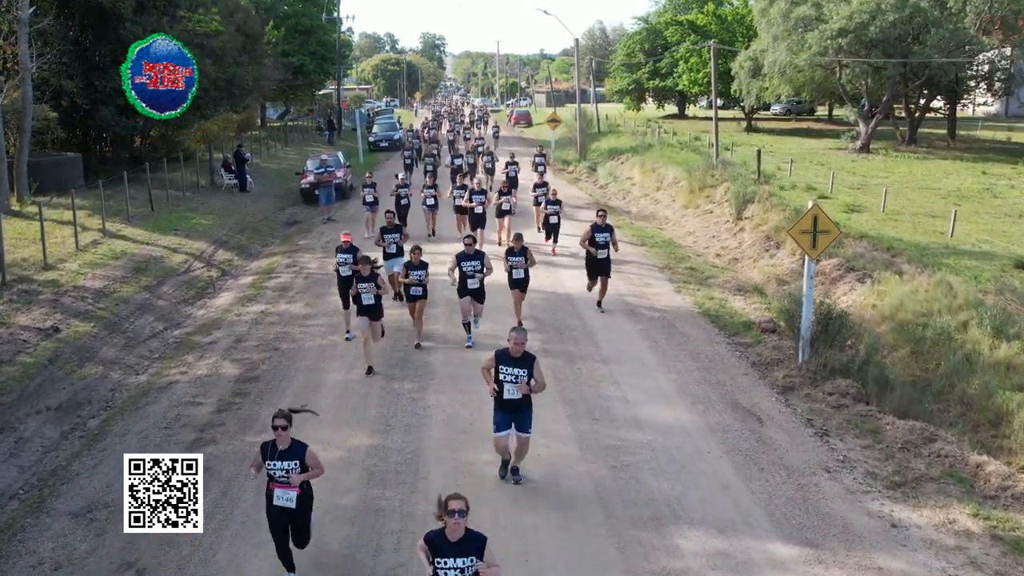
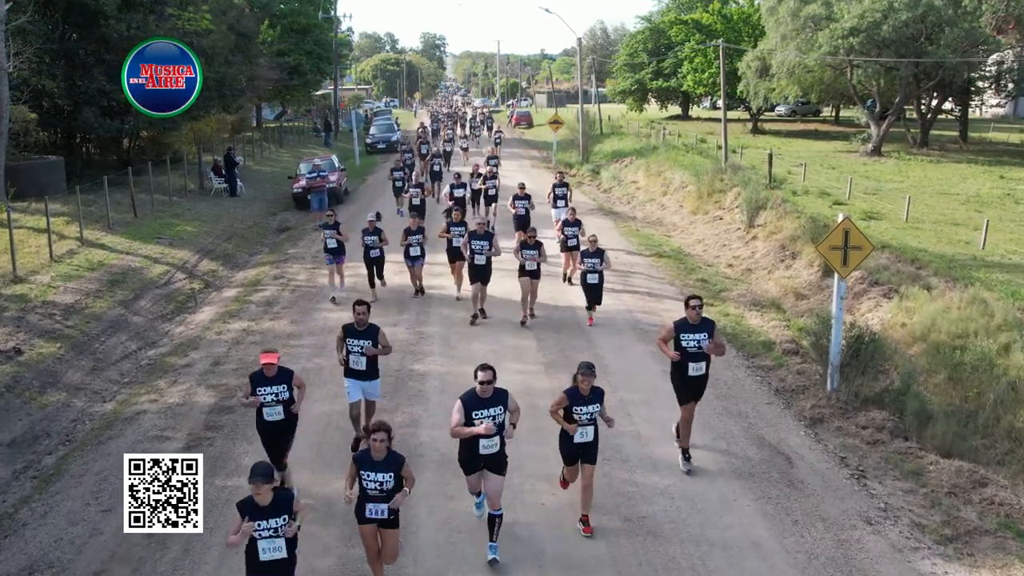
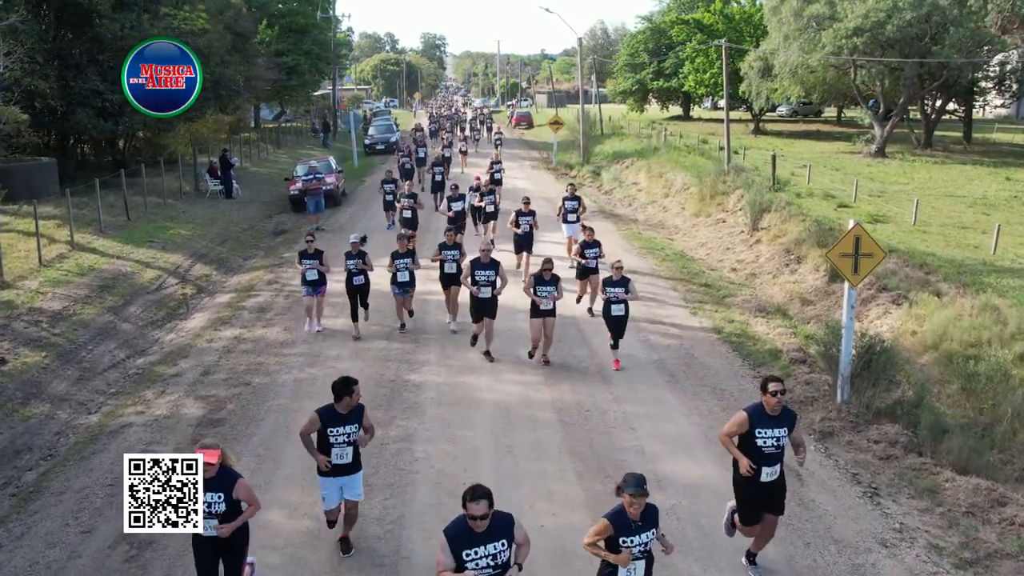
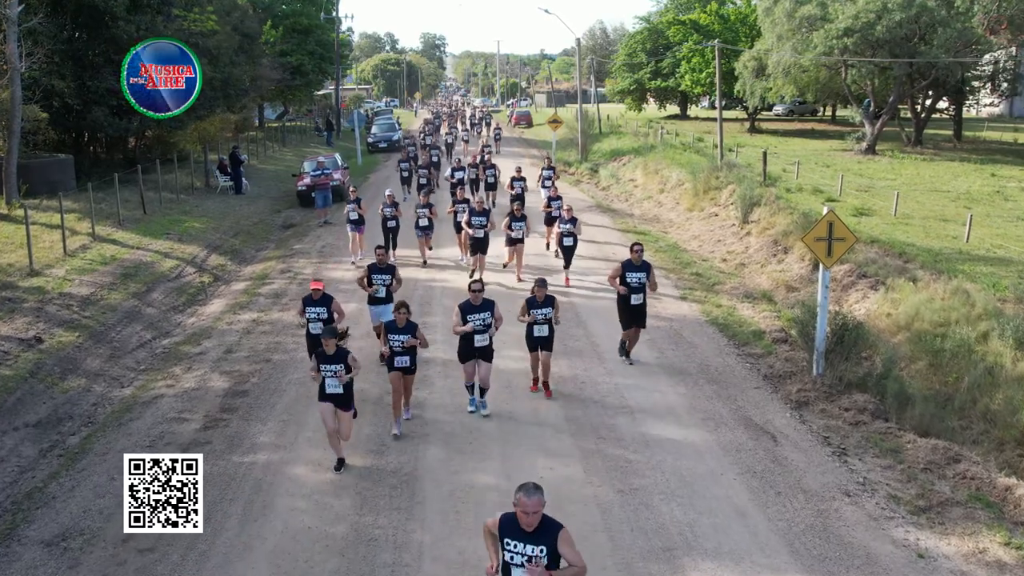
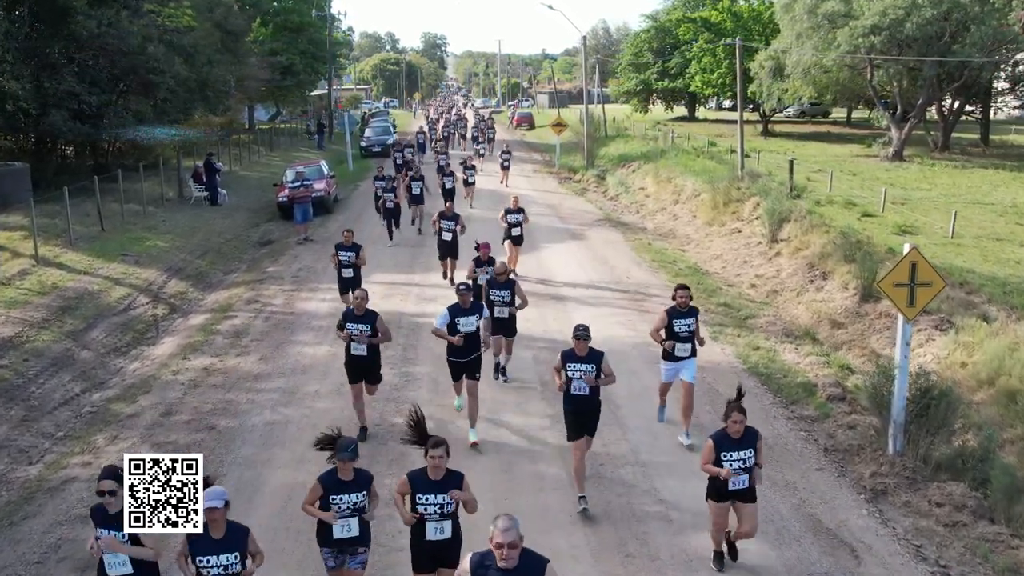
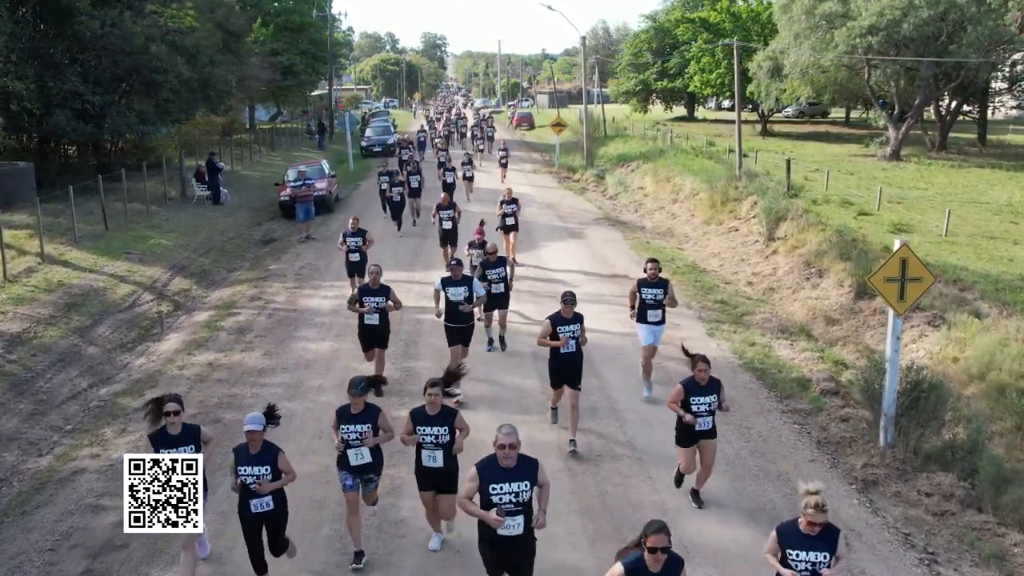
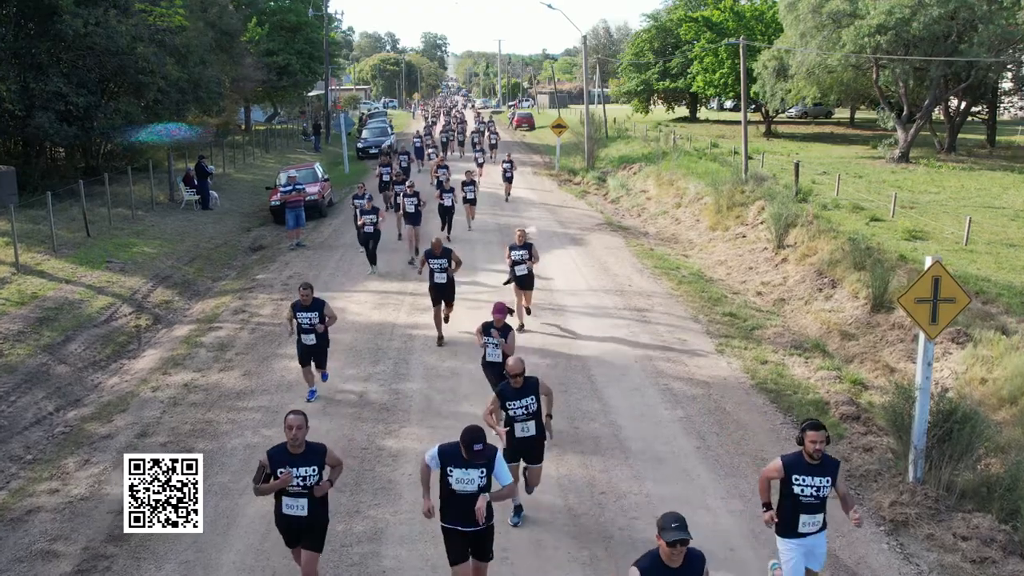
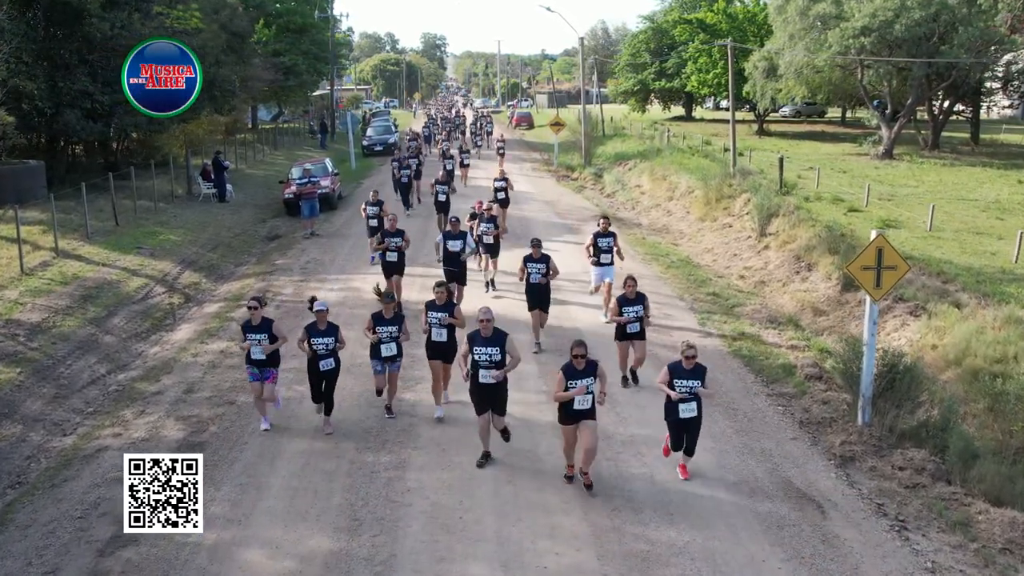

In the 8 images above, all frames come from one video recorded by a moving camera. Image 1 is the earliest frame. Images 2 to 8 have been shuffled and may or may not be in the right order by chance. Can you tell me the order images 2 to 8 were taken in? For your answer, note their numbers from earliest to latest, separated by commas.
4, 2, 3, 8, 6, 5, 7
